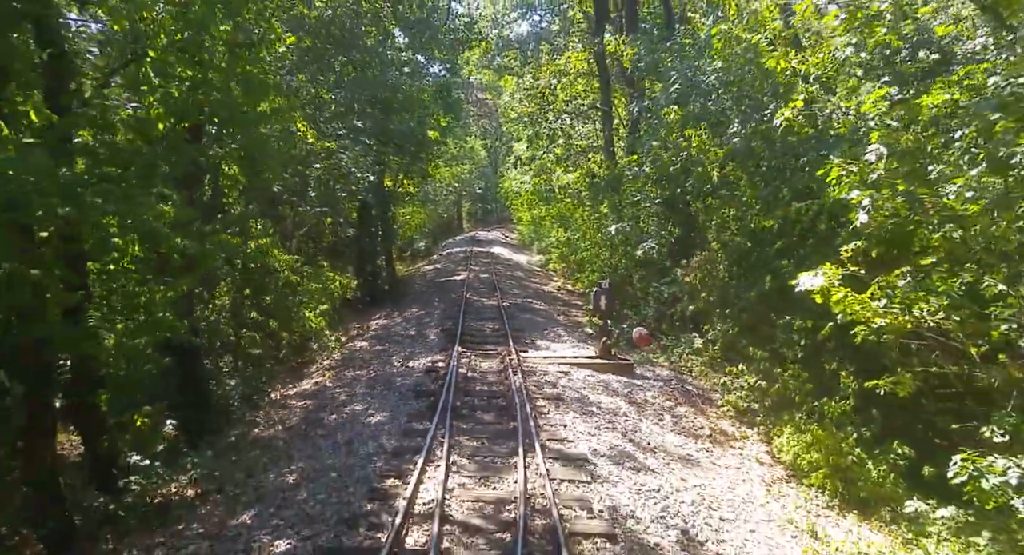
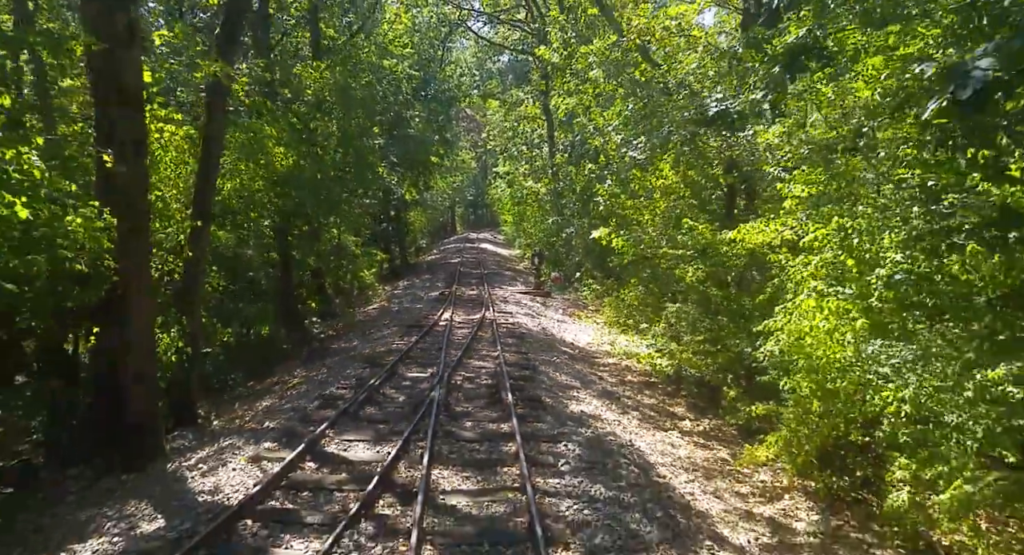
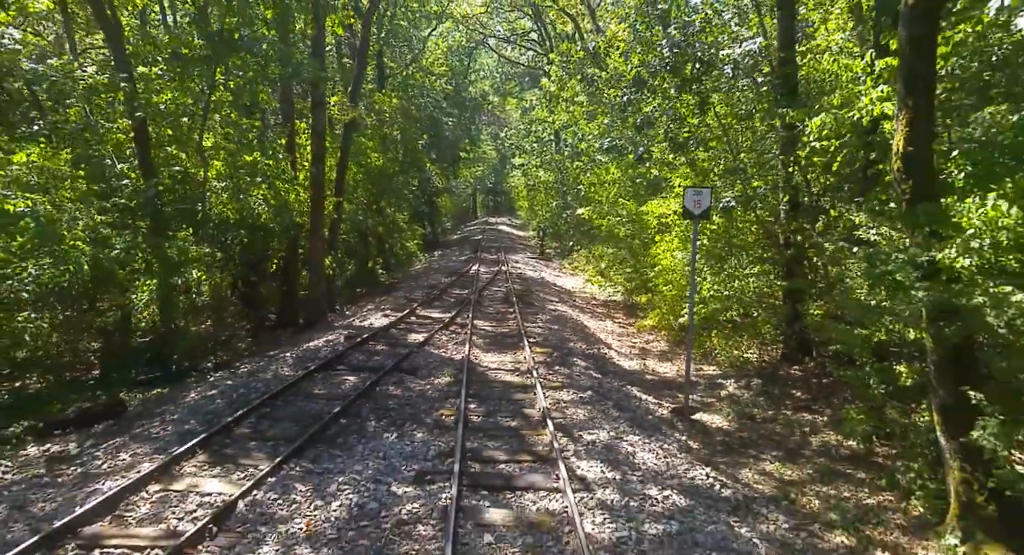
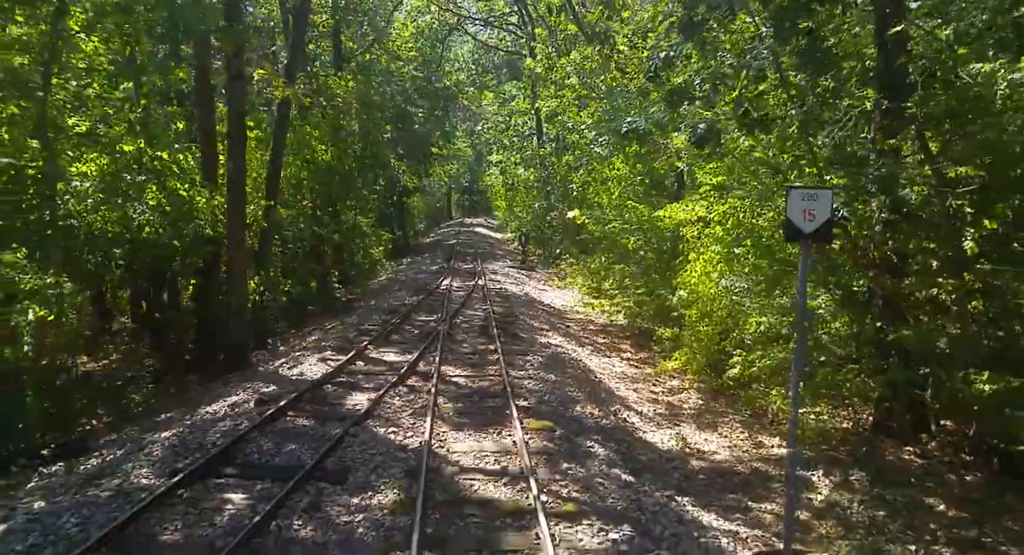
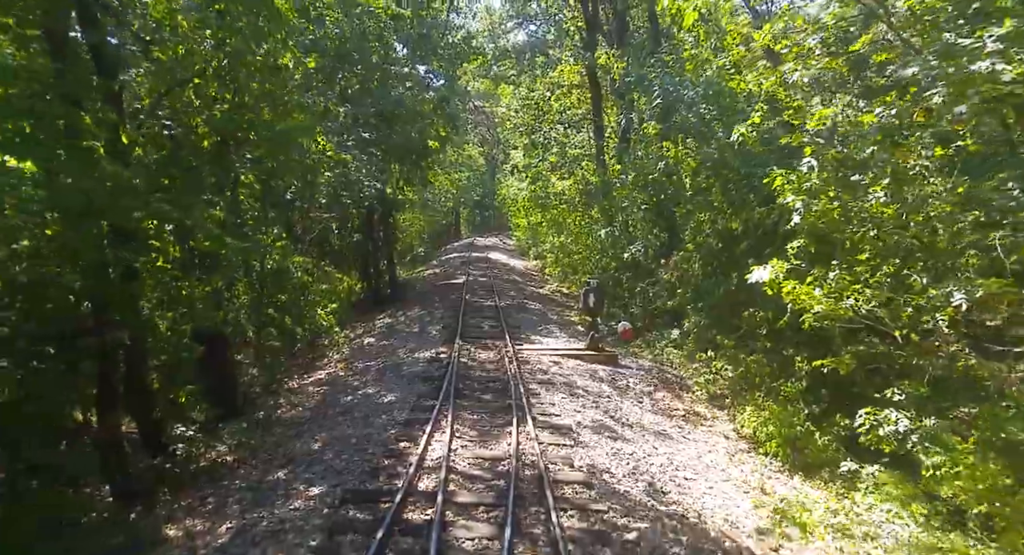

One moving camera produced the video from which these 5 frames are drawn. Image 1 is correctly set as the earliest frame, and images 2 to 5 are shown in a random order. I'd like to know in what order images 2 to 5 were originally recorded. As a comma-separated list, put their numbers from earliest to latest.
5, 2, 4, 3
